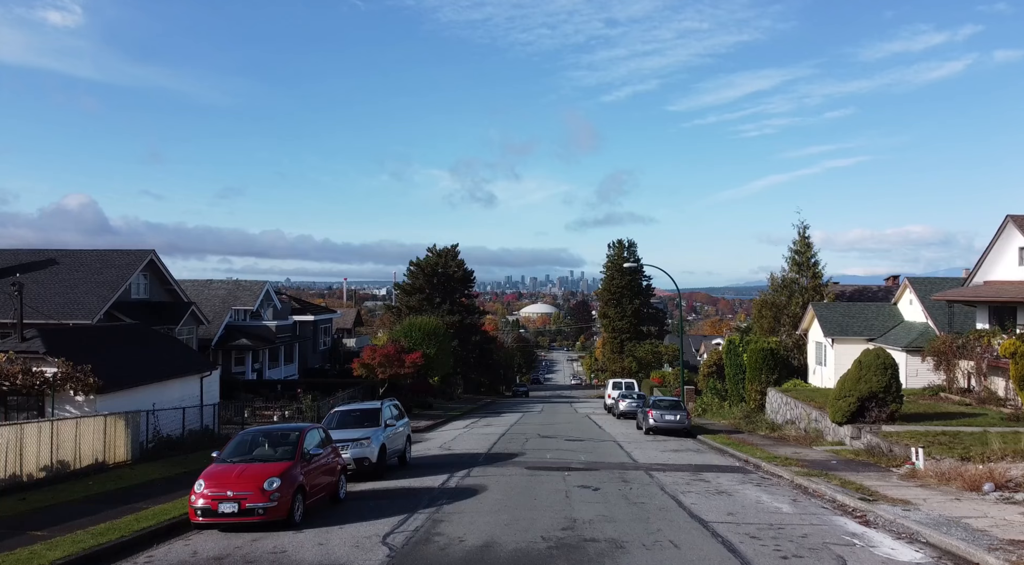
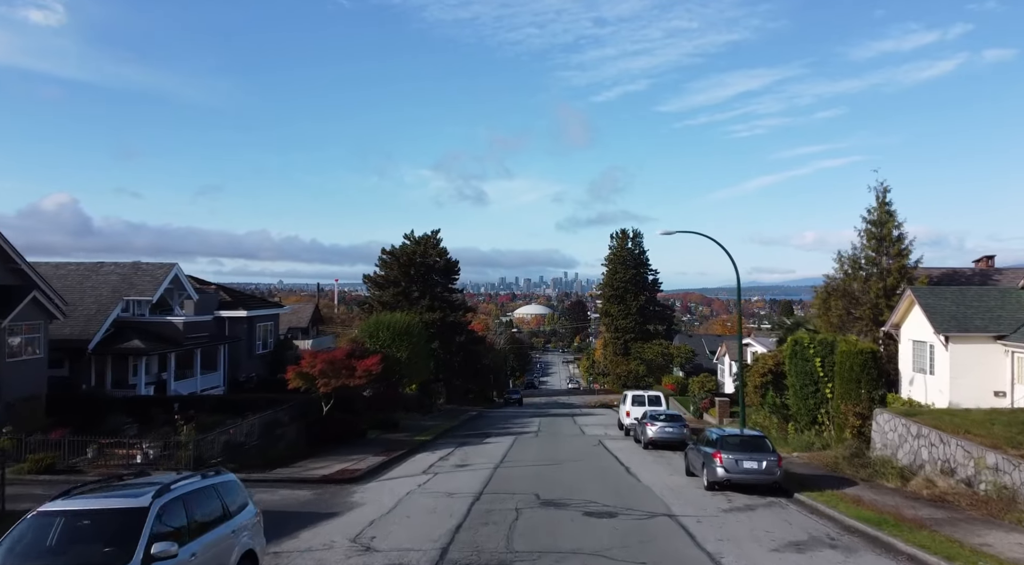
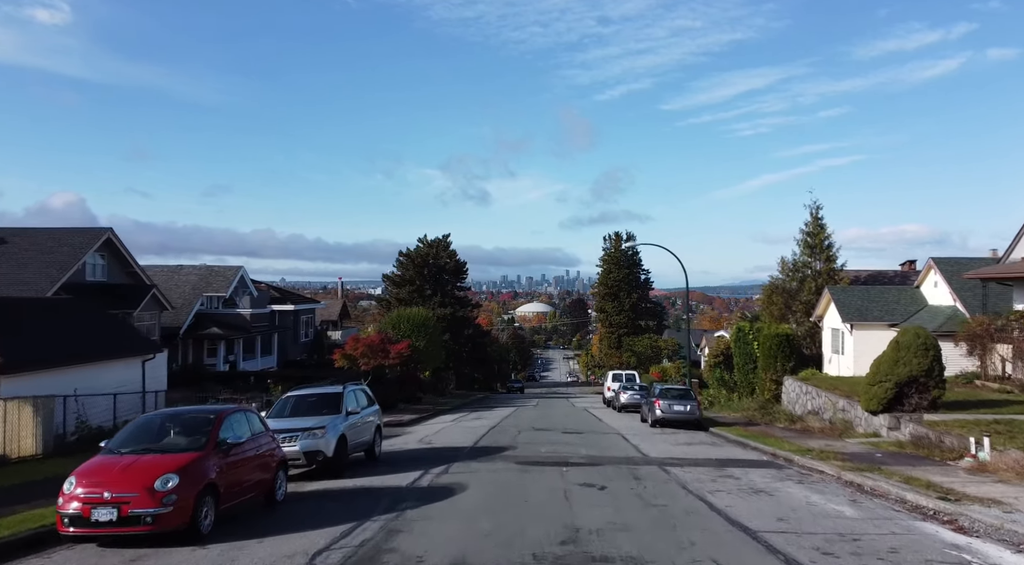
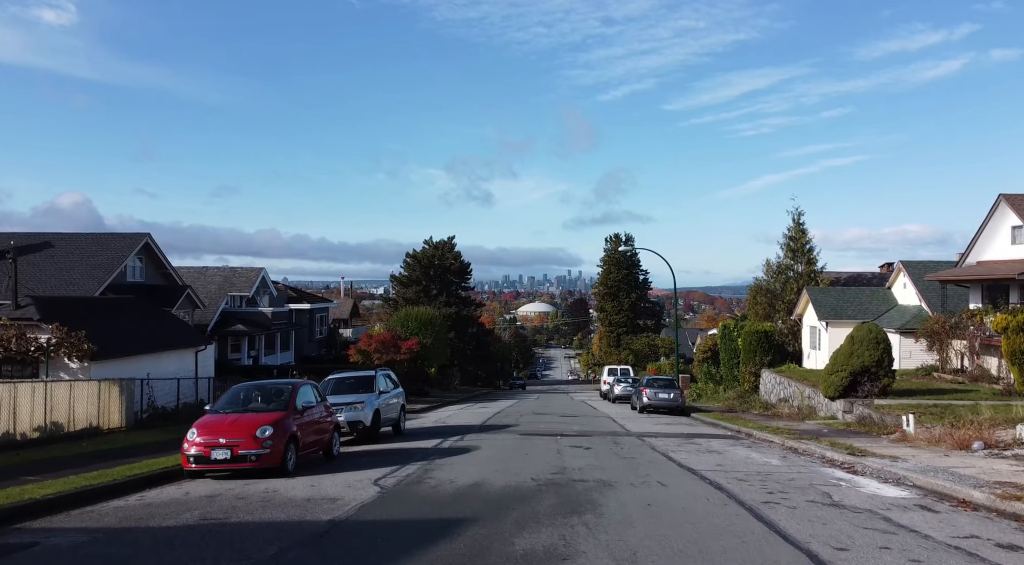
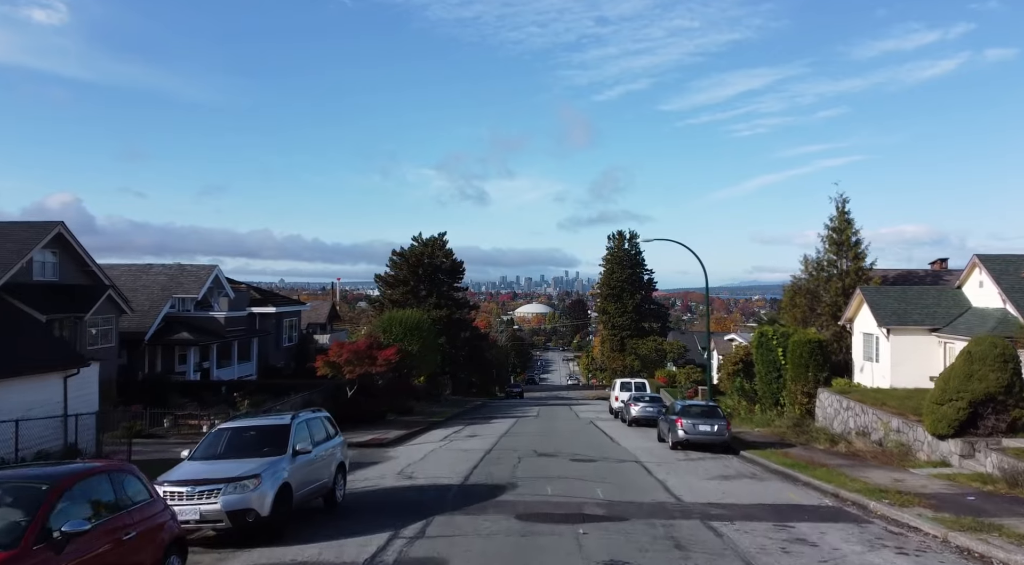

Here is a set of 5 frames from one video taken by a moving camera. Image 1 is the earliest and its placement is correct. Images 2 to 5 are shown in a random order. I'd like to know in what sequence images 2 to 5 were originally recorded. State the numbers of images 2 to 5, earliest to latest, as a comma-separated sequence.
4, 3, 5, 2
